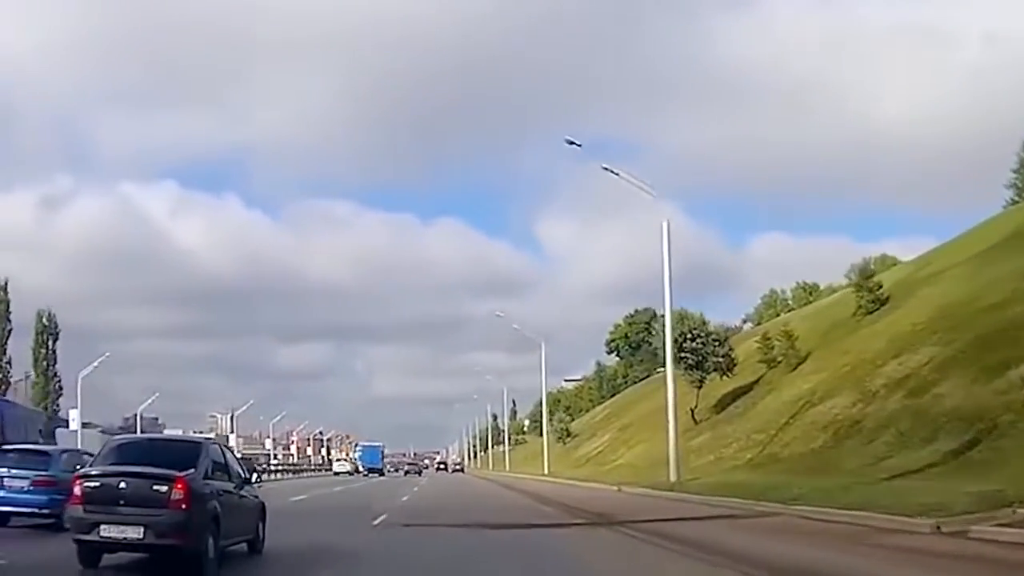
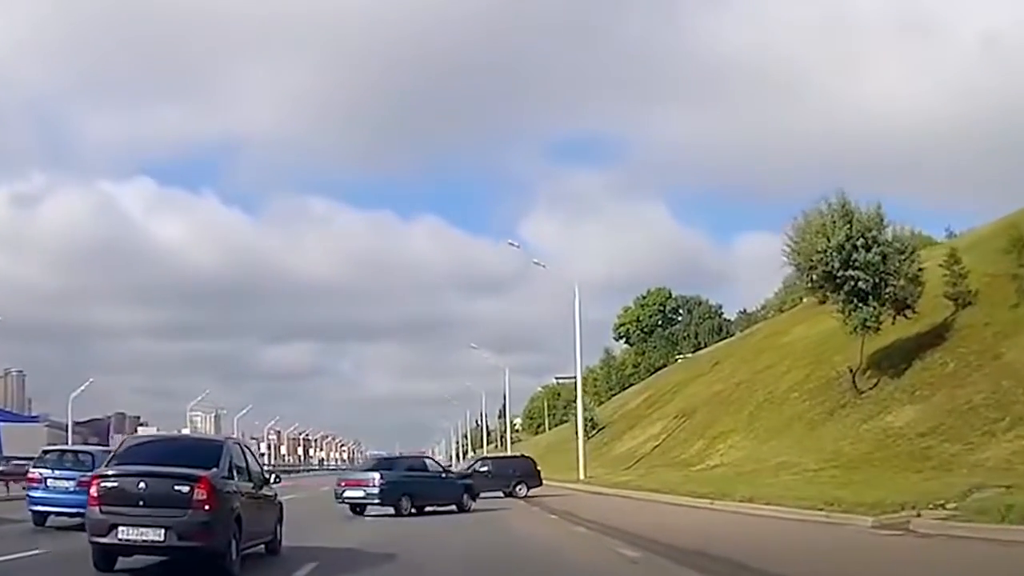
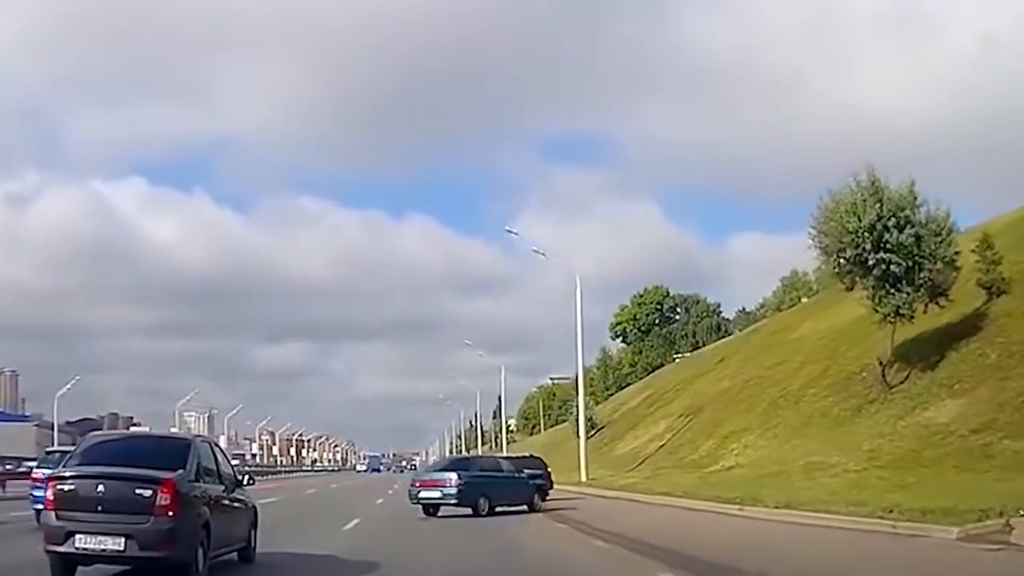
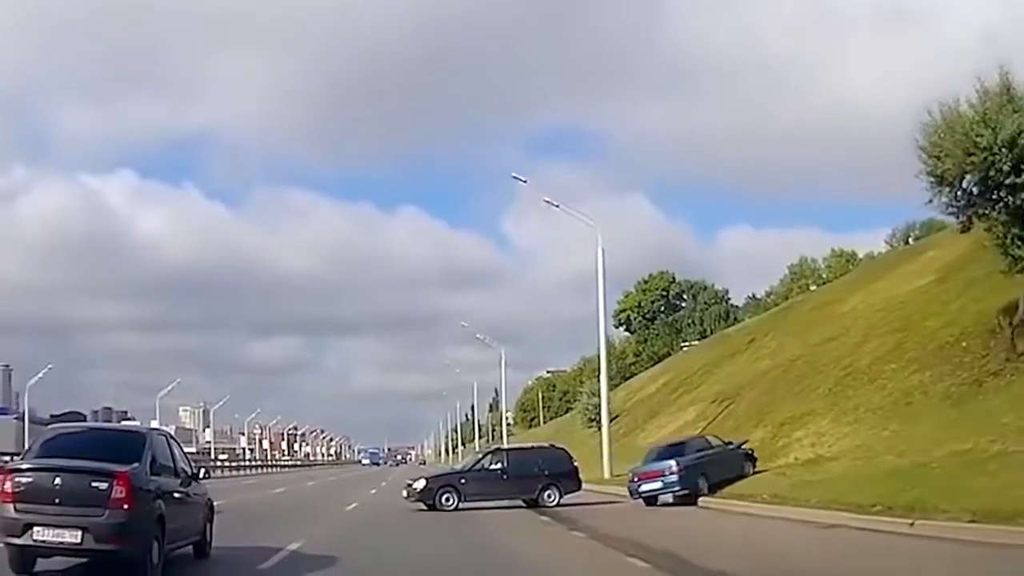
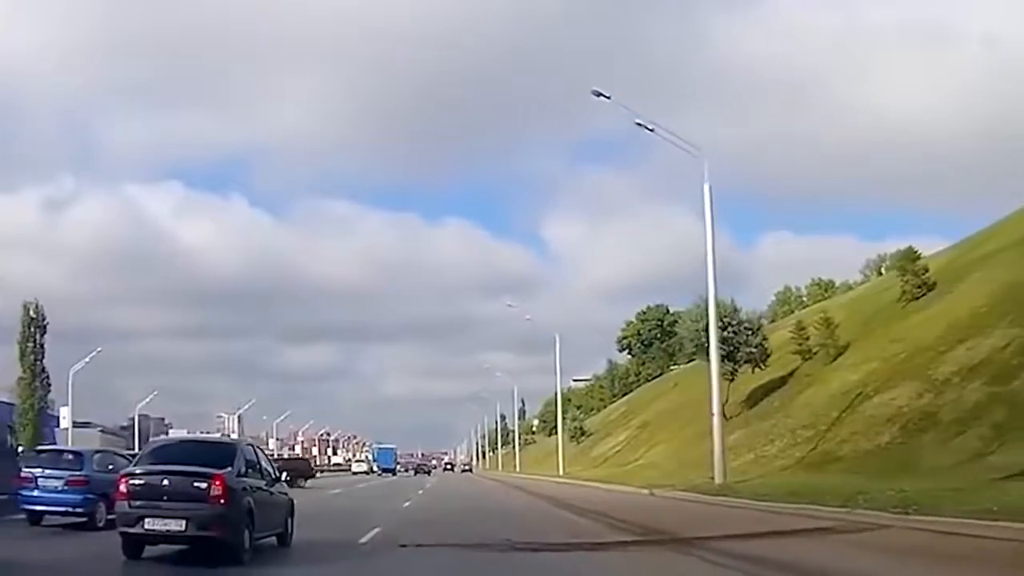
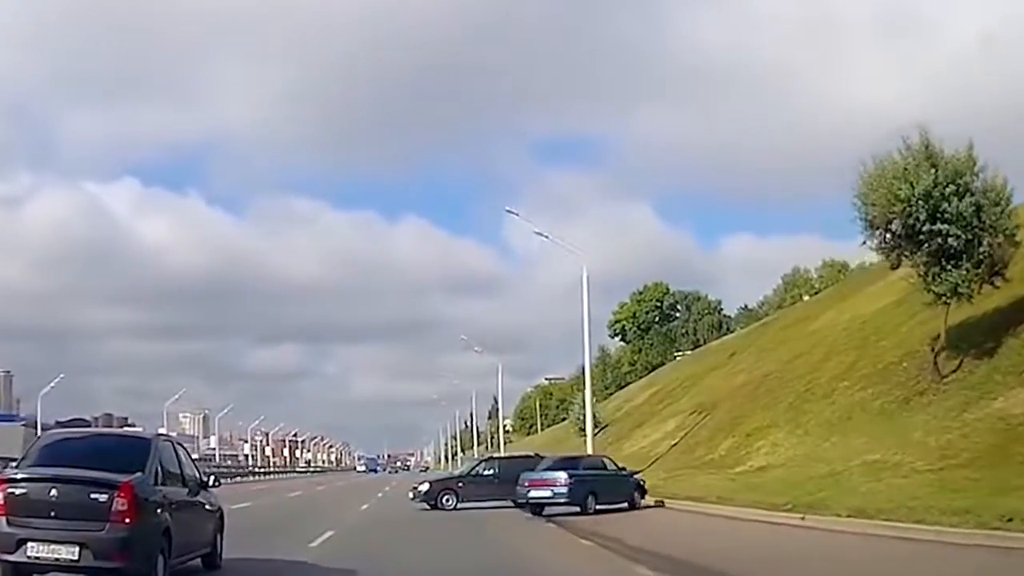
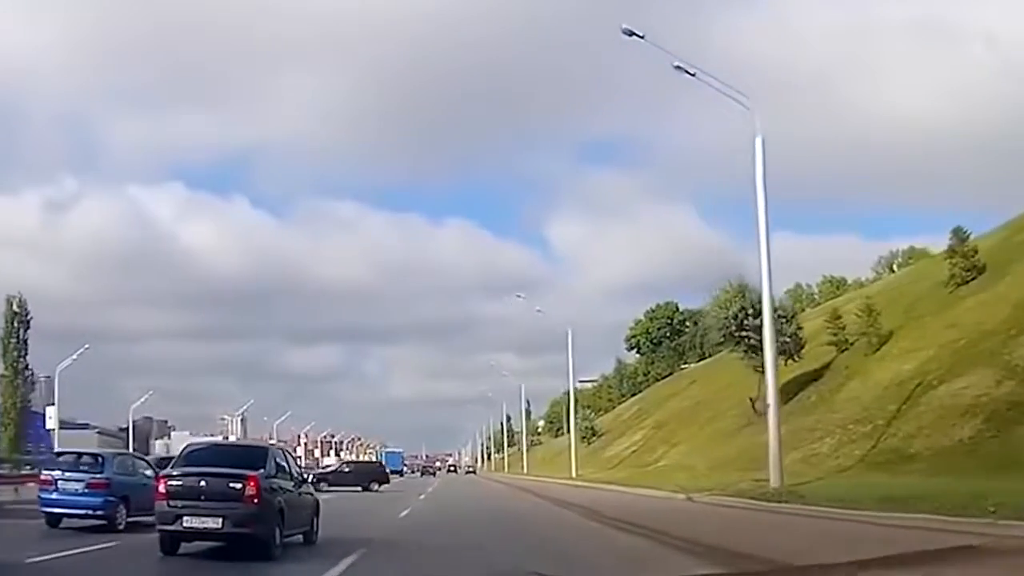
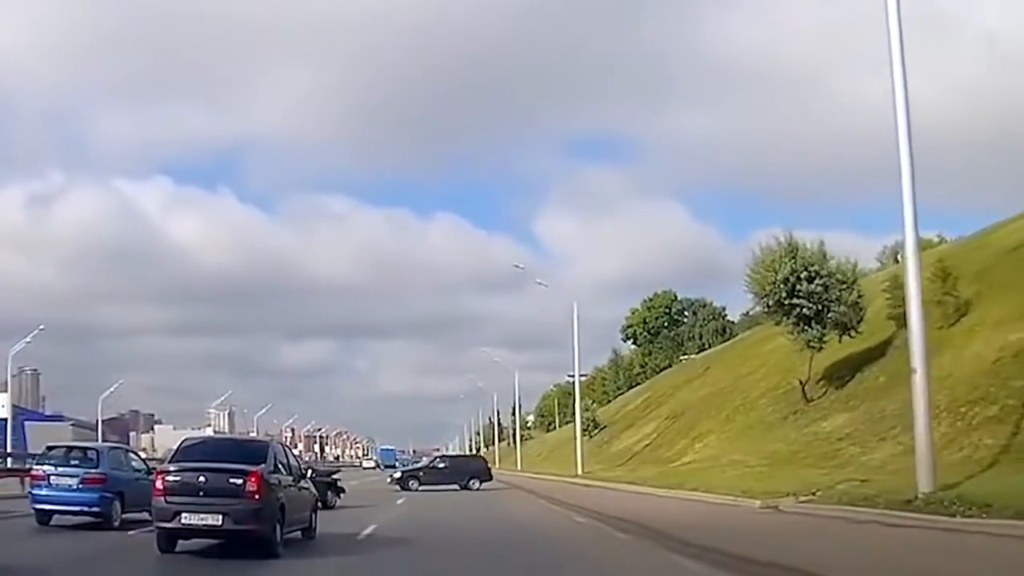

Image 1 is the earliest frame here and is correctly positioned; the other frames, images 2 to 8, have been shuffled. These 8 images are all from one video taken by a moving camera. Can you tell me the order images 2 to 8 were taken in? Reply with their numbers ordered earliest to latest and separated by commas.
5, 7, 8, 2, 3, 6, 4
